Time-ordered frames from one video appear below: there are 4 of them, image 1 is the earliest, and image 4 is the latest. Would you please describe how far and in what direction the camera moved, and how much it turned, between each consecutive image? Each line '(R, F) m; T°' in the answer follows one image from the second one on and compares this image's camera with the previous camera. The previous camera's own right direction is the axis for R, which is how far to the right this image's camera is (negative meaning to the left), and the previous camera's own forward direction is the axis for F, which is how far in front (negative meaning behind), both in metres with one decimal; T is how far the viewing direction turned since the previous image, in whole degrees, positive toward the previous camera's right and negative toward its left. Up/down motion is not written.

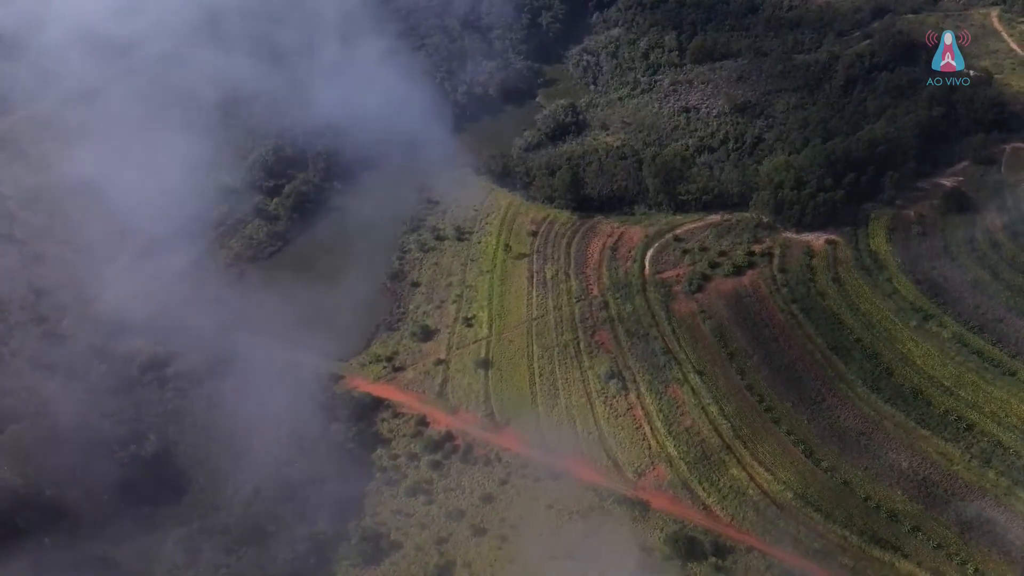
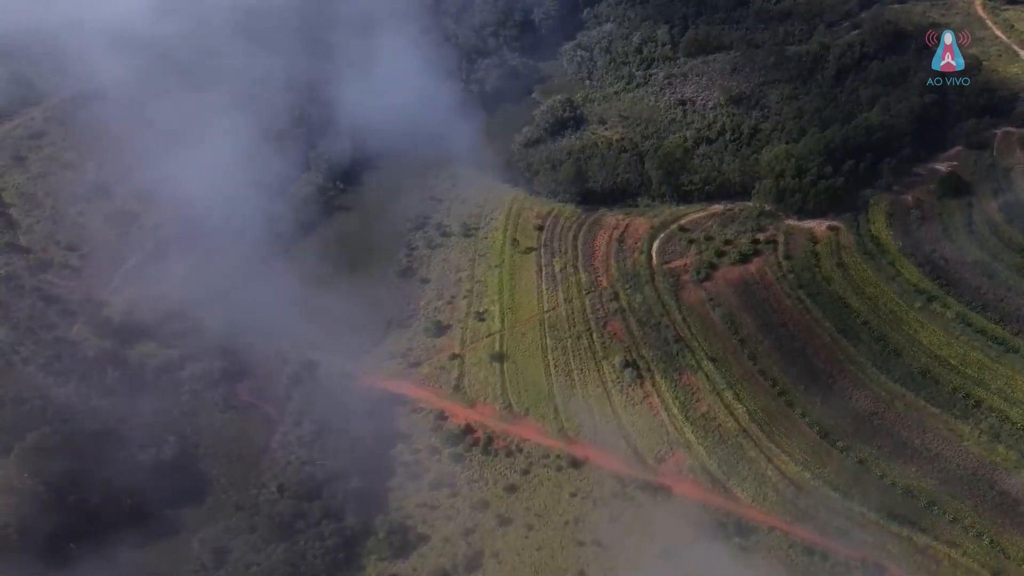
(-1.6, -0.4) m; +1°
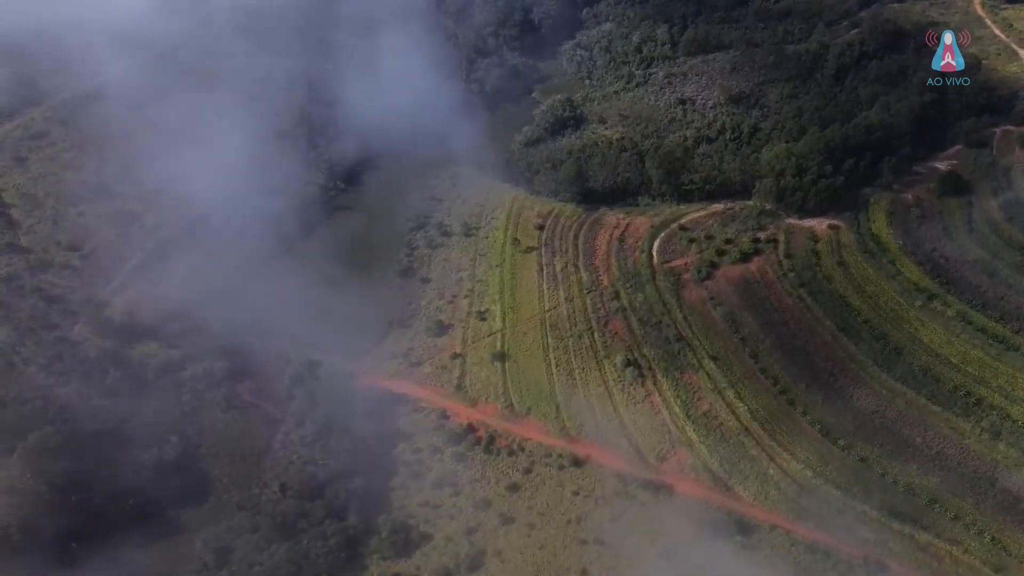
(-0.1, 0.0) m; 0°
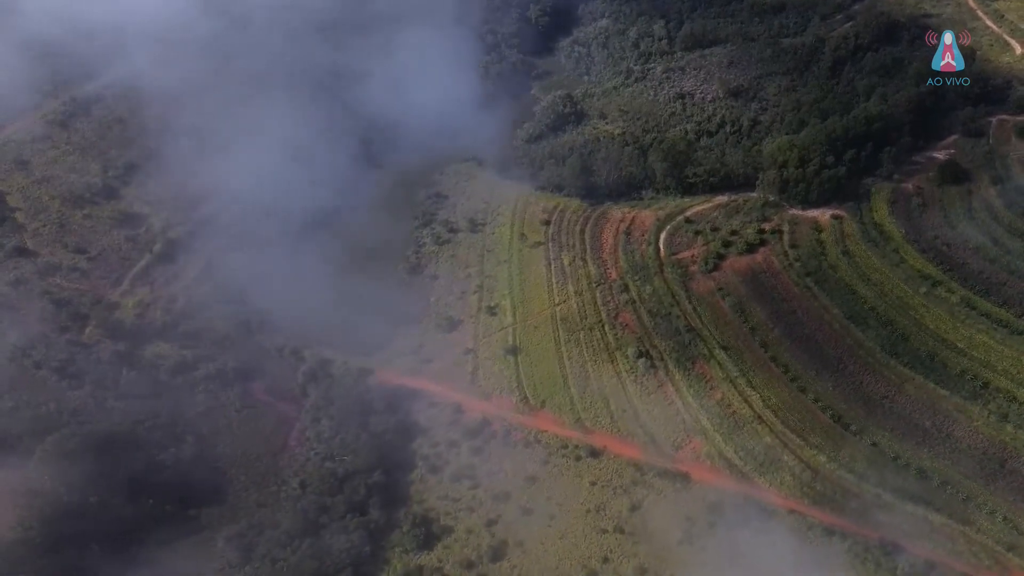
(-1.2, -0.3) m; +1°
